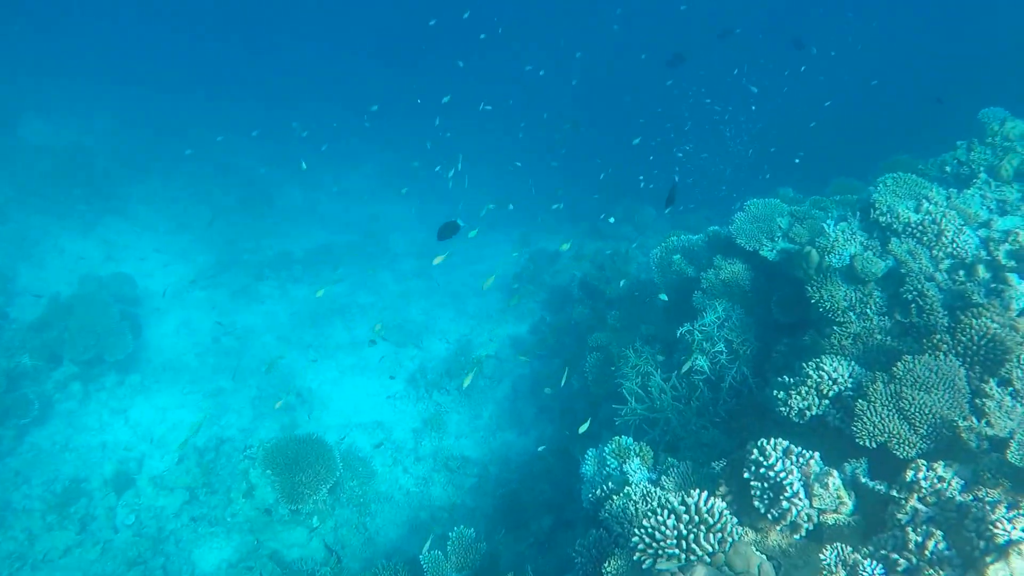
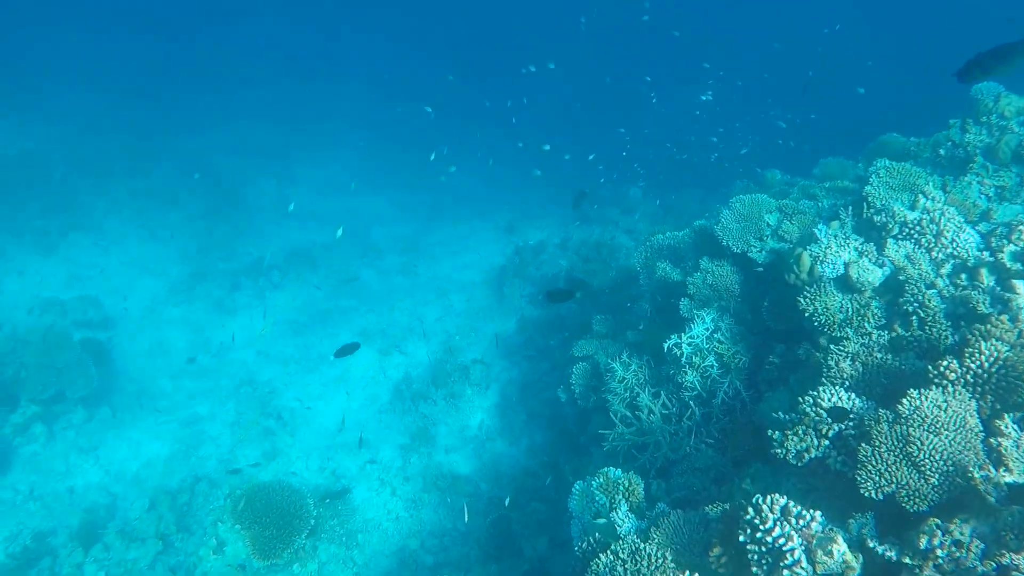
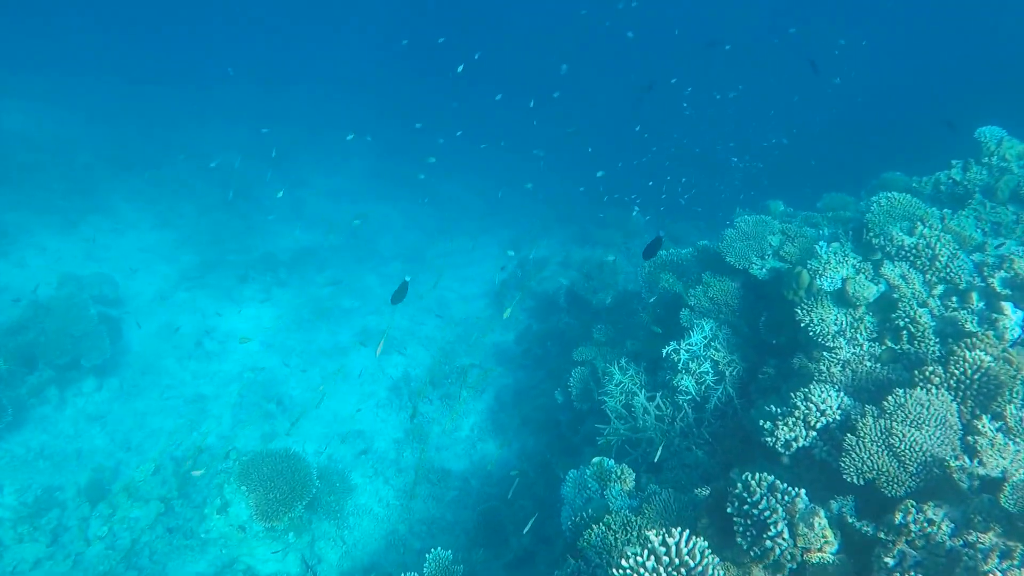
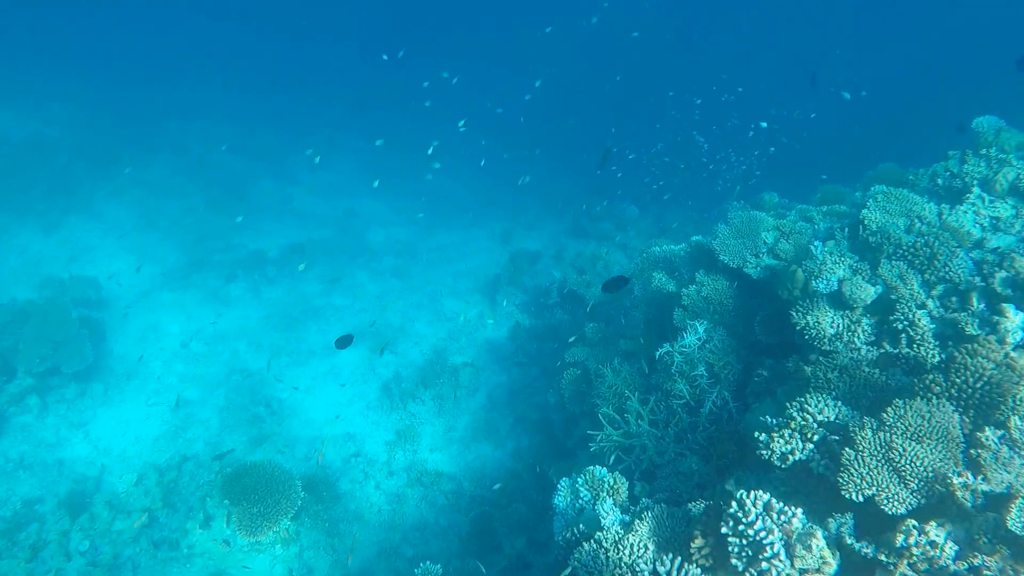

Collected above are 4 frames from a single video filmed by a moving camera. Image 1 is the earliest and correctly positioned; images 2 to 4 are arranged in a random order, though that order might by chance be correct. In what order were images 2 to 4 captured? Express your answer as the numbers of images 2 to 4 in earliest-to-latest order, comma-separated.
3, 4, 2
